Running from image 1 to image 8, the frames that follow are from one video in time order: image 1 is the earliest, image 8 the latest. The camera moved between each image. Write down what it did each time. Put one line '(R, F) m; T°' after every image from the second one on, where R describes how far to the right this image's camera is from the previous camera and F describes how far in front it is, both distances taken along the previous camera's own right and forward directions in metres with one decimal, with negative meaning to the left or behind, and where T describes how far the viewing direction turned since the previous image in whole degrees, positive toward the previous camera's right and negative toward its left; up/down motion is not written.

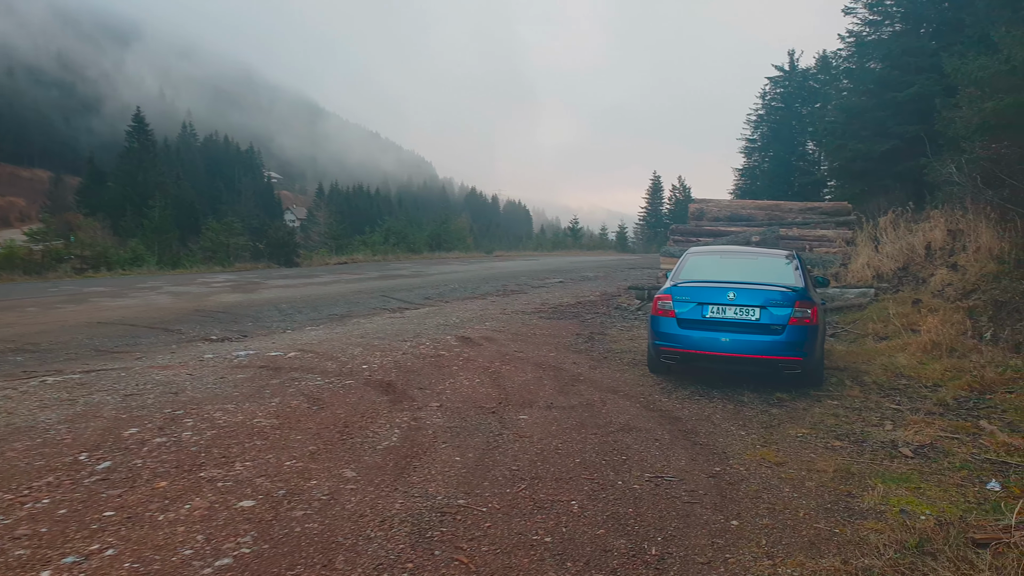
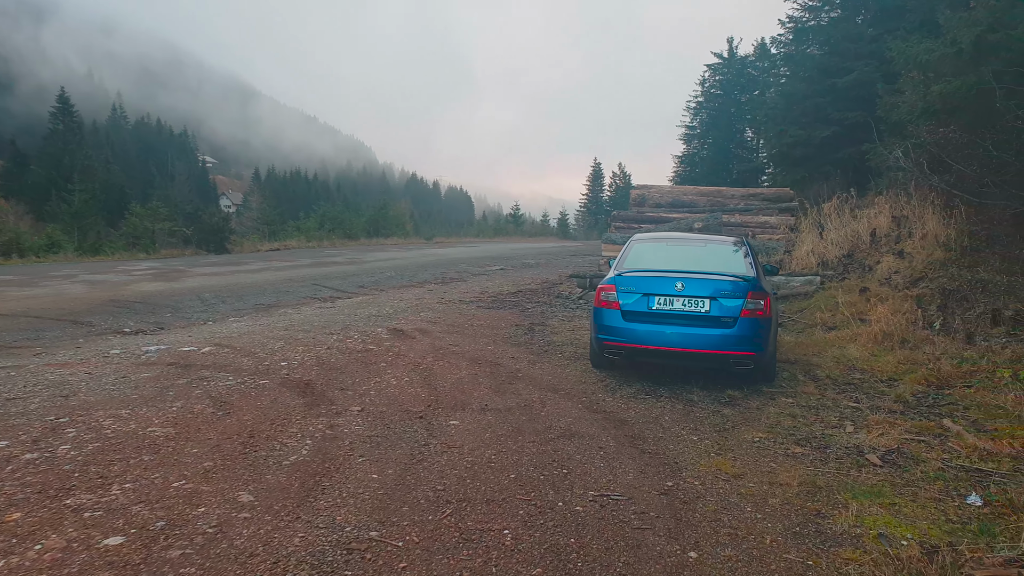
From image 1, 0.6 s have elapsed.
(+0.1, +0.5) m; +4°
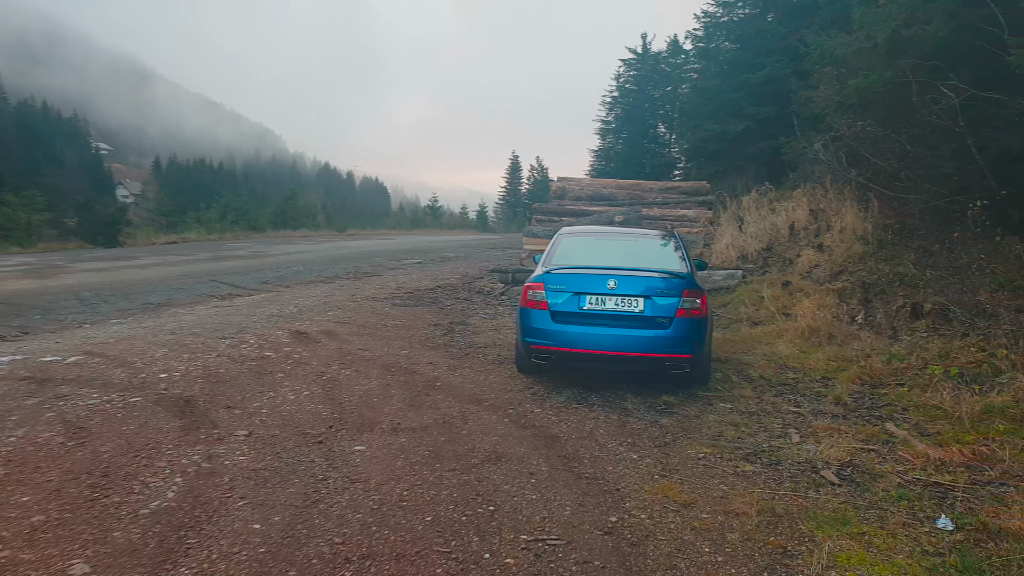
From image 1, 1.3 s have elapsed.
(0.0, +0.6) m; +6°
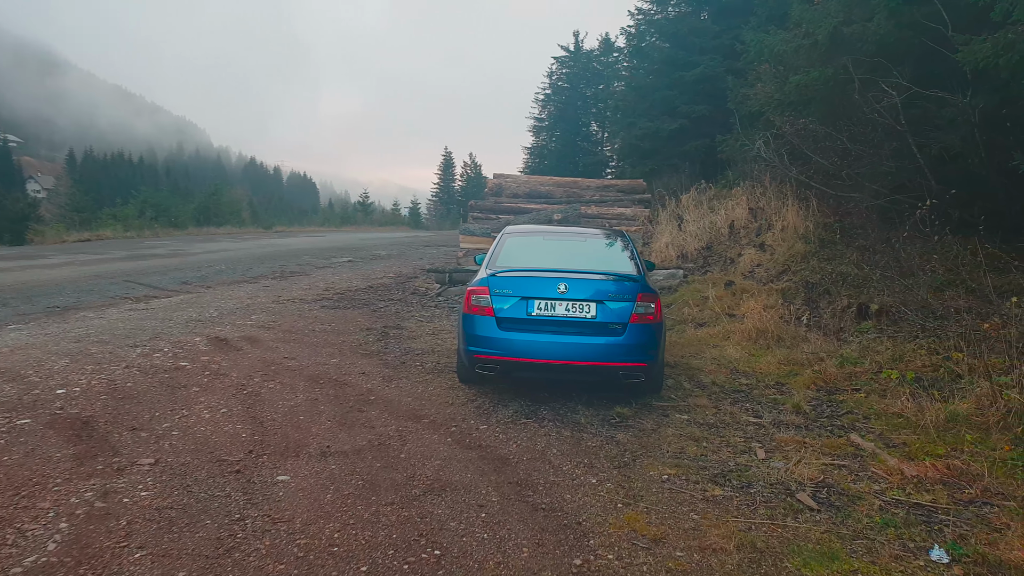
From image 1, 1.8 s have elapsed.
(0.0, +0.4) m; +5°
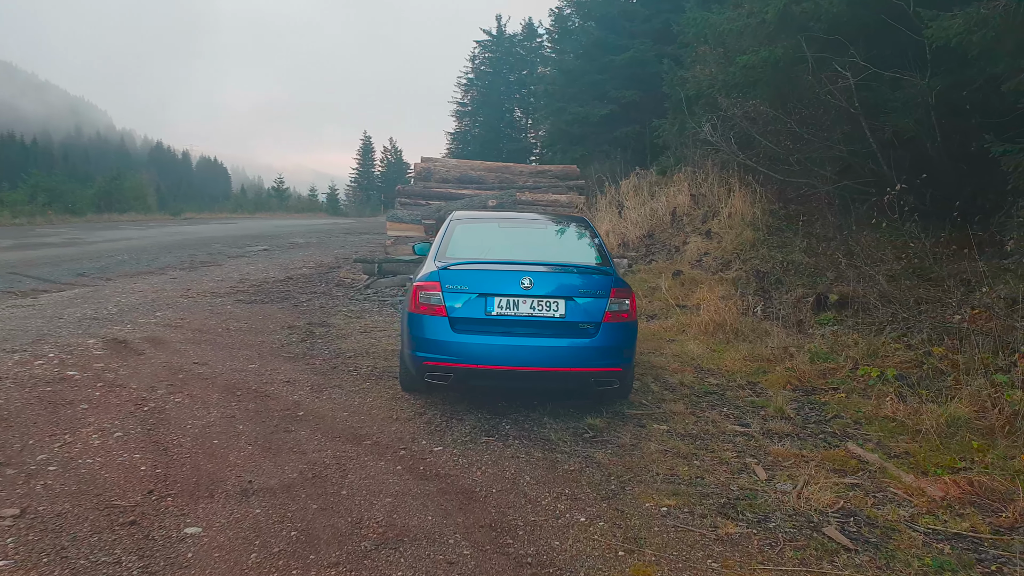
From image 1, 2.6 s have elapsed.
(-0.2, +0.6) m; +6°
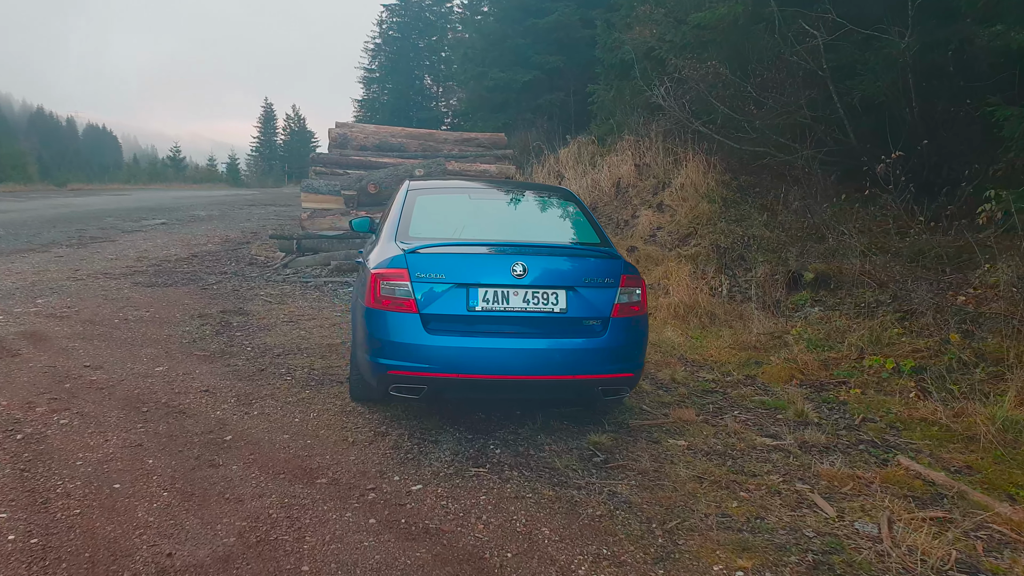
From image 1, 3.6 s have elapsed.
(-0.3, +0.8) m; +7°
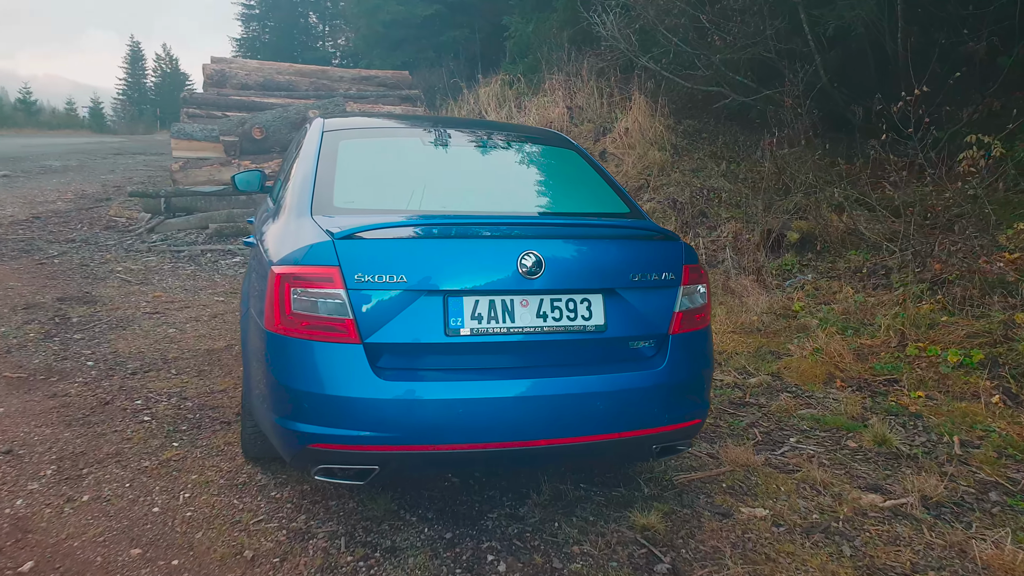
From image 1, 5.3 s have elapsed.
(-0.3, +1.3) m; +8°
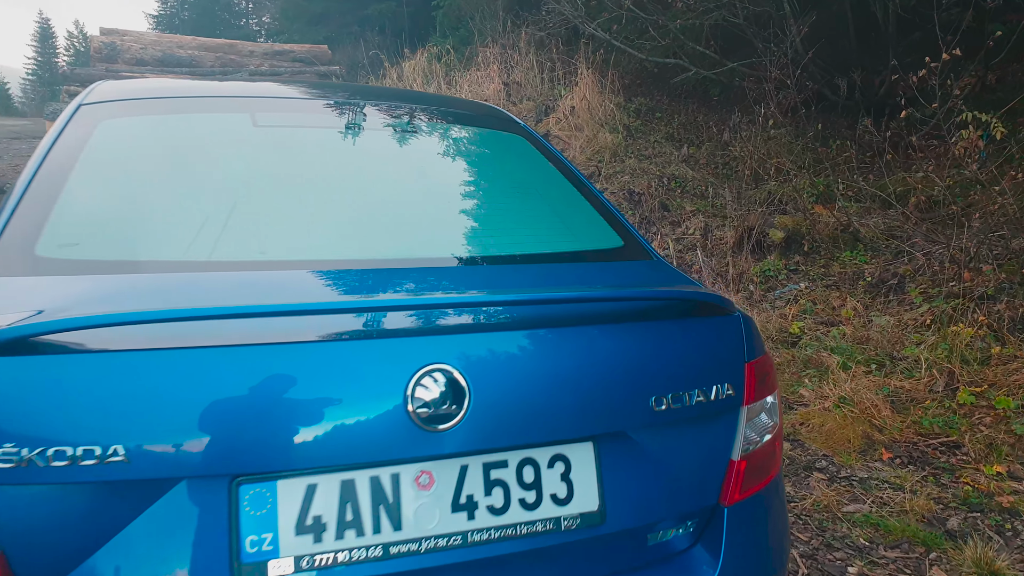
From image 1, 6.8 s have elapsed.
(+0.1, +1.1) m; +4°
